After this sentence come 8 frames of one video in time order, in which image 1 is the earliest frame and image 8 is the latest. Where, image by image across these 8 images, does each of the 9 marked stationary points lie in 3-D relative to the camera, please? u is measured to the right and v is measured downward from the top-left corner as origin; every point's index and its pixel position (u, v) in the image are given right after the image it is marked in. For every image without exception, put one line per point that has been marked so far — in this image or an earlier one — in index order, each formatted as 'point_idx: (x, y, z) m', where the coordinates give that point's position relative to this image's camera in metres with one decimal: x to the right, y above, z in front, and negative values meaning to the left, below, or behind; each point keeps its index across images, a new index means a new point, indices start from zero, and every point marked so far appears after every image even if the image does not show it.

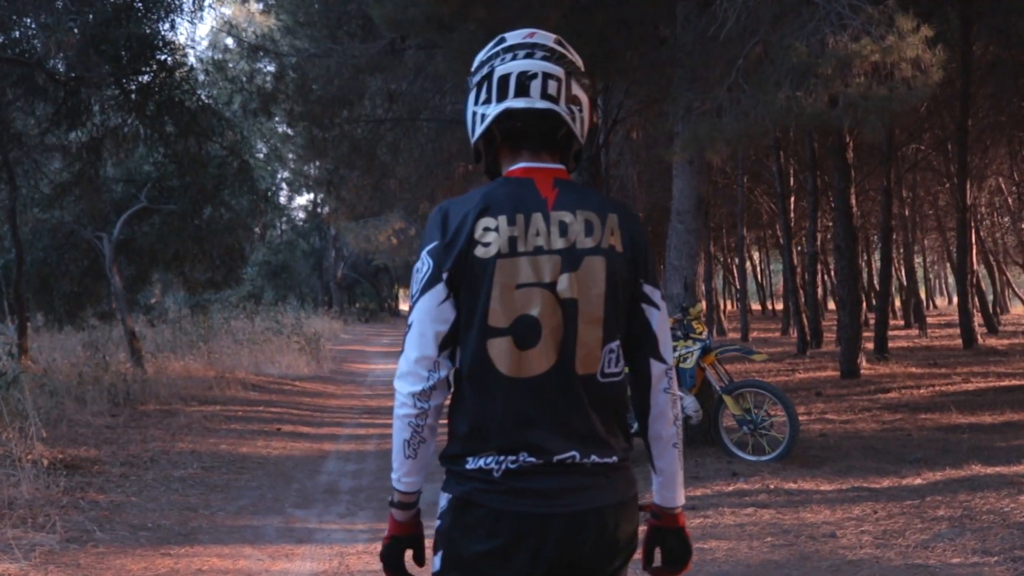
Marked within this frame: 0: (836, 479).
0: (+2.5, -1.5, +8.1) m
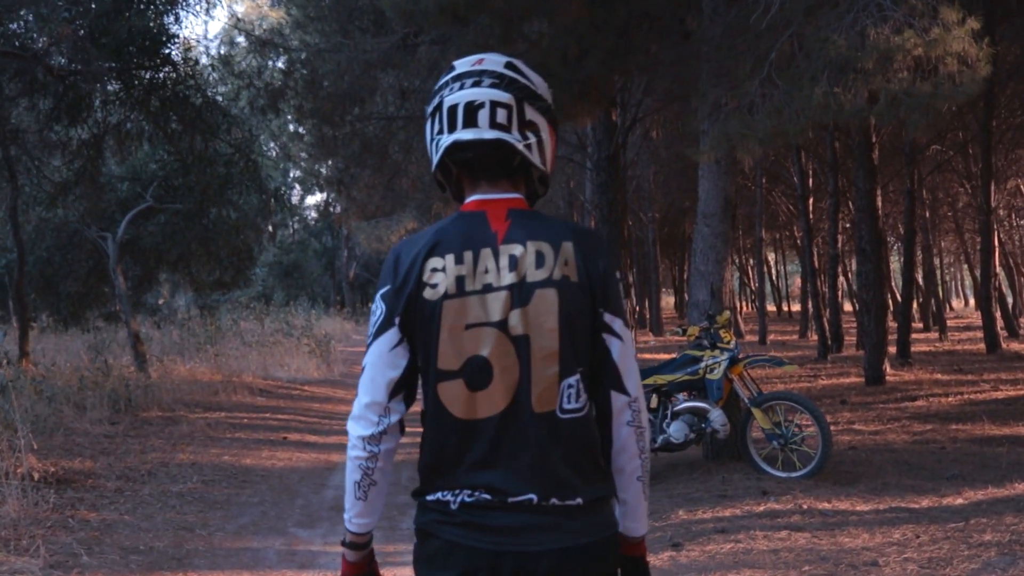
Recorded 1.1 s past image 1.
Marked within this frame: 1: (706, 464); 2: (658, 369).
0: (+2.7, -1.6, +7.6) m
1: (+1.6, -1.5, +8.8) m
2: (+1.2, -0.7, +8.2) m
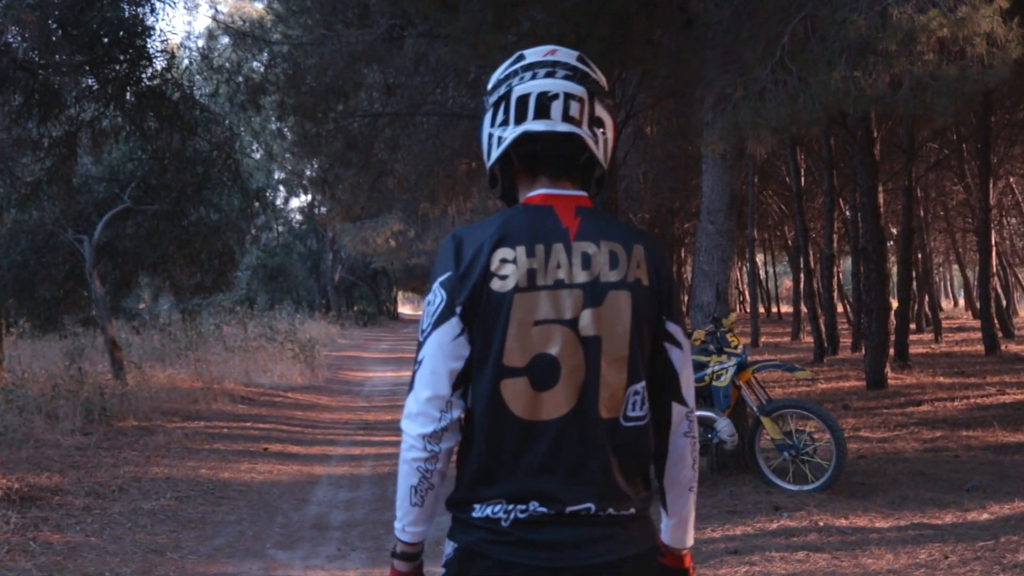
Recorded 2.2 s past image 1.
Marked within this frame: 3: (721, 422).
0: (+2.6, -1.6, +7.2) m
1: (+1.6, -1.5, +8.3) m
2: (+1.1, -0.7, +7.7) m
3: (+1.5, -1.0, +7.5) m
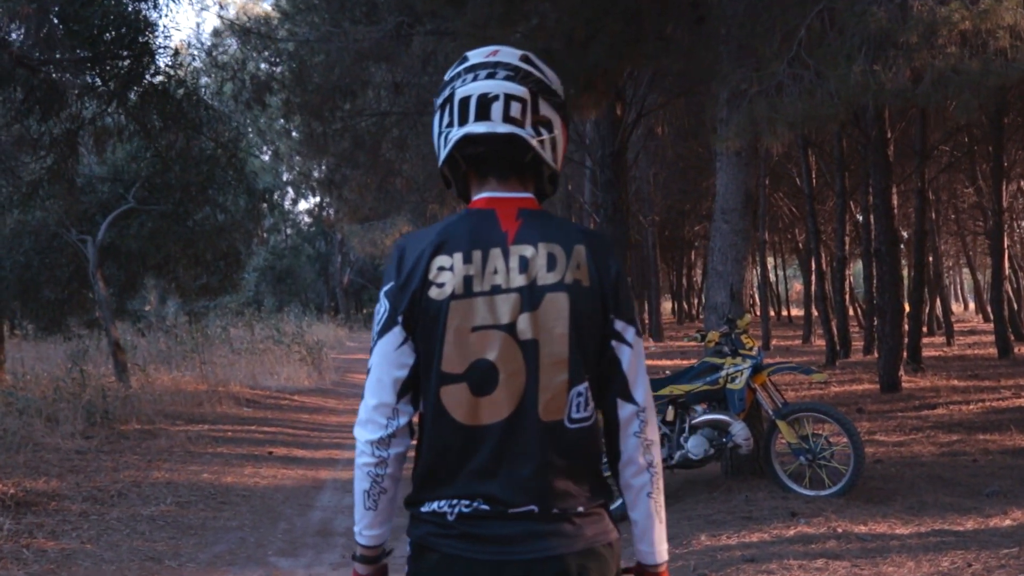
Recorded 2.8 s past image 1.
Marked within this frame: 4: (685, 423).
0: (+2.7, -1.6, +6.9) m
1: (+1.7, -1.5, +8.1) m
2: (+1.2, -0.7, +7.5) m
3: (+1.6, -1.0, +7.3) m
4: (+1.3, -1.0, +7.5) m
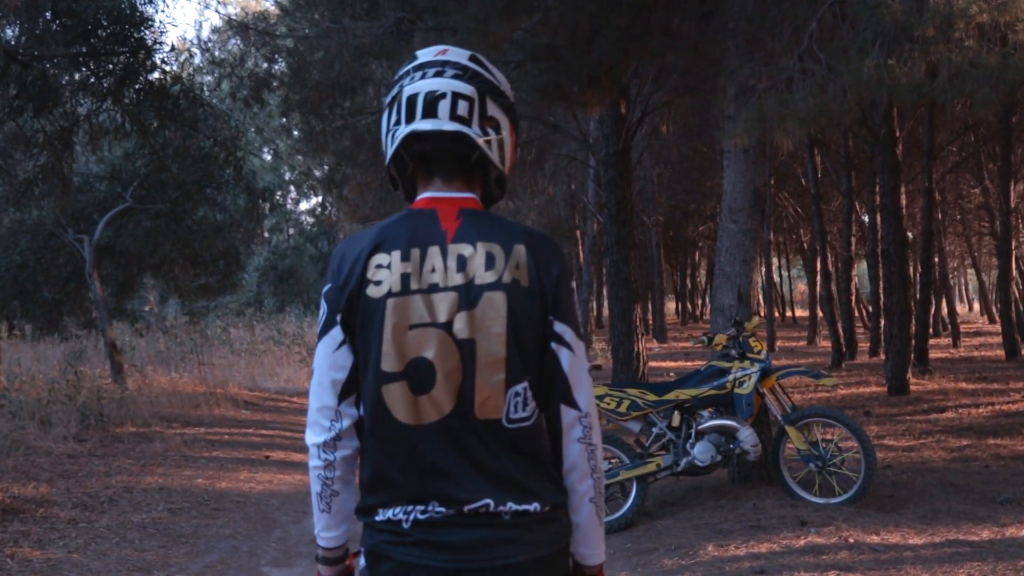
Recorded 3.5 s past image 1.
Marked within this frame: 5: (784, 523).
0: (+2.7, -1.6, +6.7) m
1: (+1.7, -1.5, +7.8) m
2: (+1.2, -0.7, +7.3) m
3: (+1.6, -1.0, +7.1) m
4: (+1.3, -1.0, +7.3) m
5: (+1.8, -1.6, +6.9) m
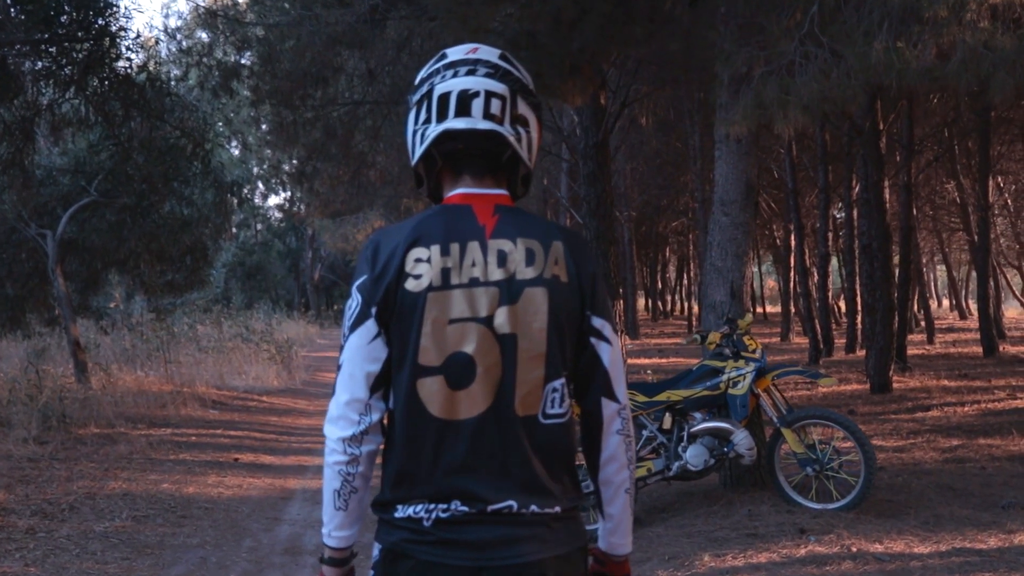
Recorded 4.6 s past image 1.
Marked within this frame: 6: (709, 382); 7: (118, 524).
0: (+2.6, -1.6, +6.5) m
1: (+1.6, -1.5, +7.6) m
2: (+1.1, -0.7, +7.0) m
3: (+1.5, -1.0, +6.8) m
4: (+1.2, -1.0, +7.0) m
5: (+1.7, -1.5, +6.6) m
6: (+1.3, -0.6, +7.0) m
7: (-2.8, -1.6, +7.2) m
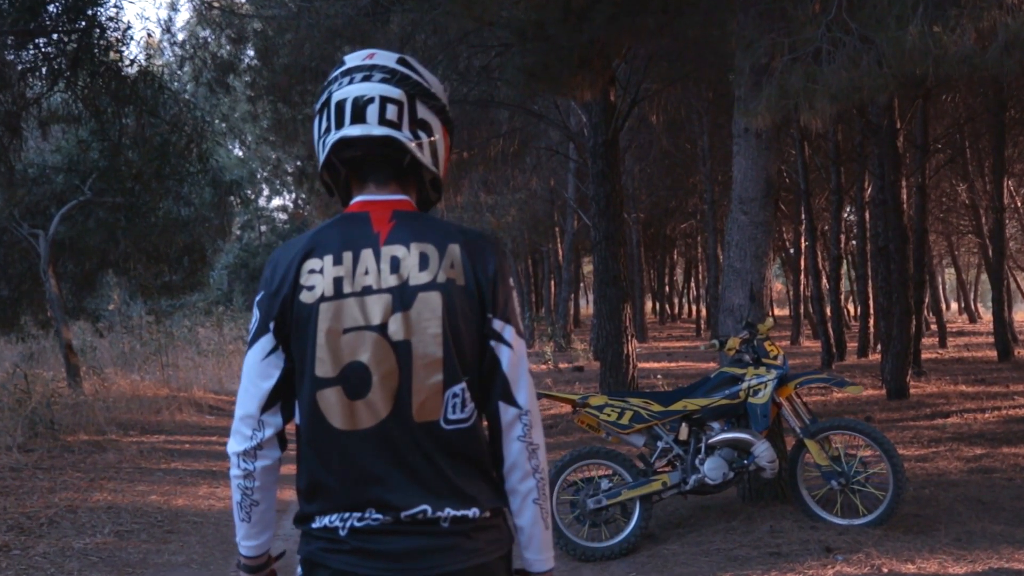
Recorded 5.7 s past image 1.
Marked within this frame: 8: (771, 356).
0: (+2.6, -1.6, +6.0) m
1: (+1.6, -1.5, +7.1) m
2: (+1.1, -0.7, +6.6) m
3: (+1.5, -1.0, +6.4) m
4: (+1.2, -1.0, +6.6) m
5: (+1.8, -1.6, +6.1) m
6: (+1.4, -0.7, +6.5) m
7: (-2.7, -1.7, +6.8) m
8: (+1.7, -0.4, +6.6) m
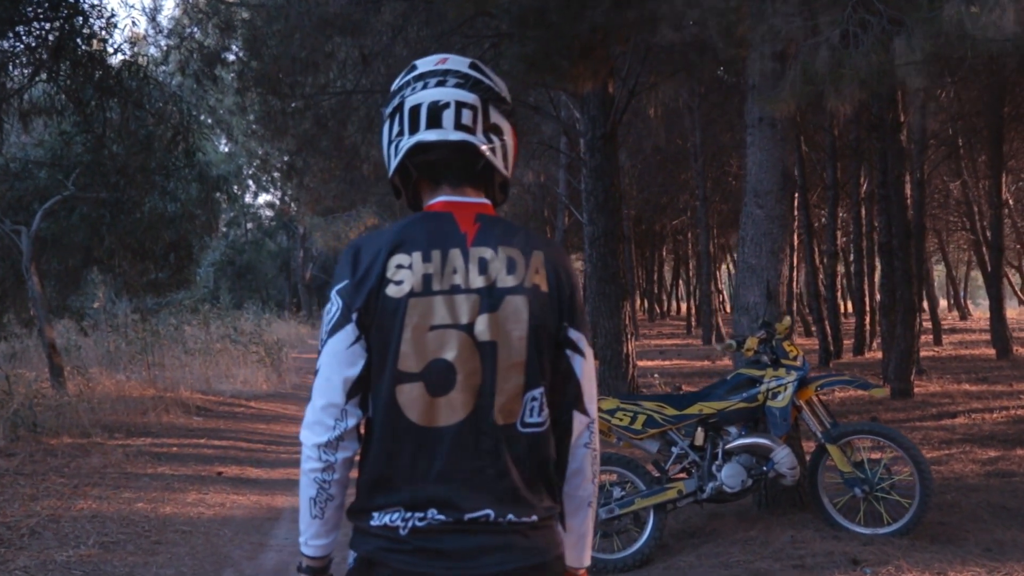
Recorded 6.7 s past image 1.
0: (+2.7, -1.6, +5.7) m
1: (+1.6, -1.5, +6.8) m
2: (+1.2, -0.6, +6.3) m
3: (+1.6, -1.0, +6.1) m
4: (+1.2, -1.0, +6.3) m
5: (+1.8, -1.5, +5.8) m
6: (+1.4, -0.6, +6.2) m
7: (-2.7, -1.6, +6.5) m
8: (+1.7, -0.4, +6.3) m
